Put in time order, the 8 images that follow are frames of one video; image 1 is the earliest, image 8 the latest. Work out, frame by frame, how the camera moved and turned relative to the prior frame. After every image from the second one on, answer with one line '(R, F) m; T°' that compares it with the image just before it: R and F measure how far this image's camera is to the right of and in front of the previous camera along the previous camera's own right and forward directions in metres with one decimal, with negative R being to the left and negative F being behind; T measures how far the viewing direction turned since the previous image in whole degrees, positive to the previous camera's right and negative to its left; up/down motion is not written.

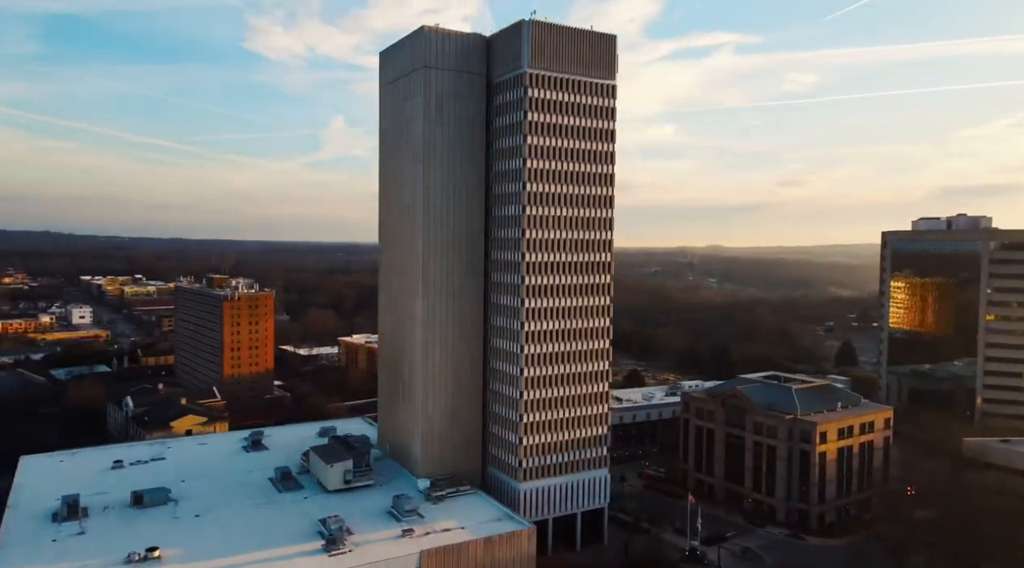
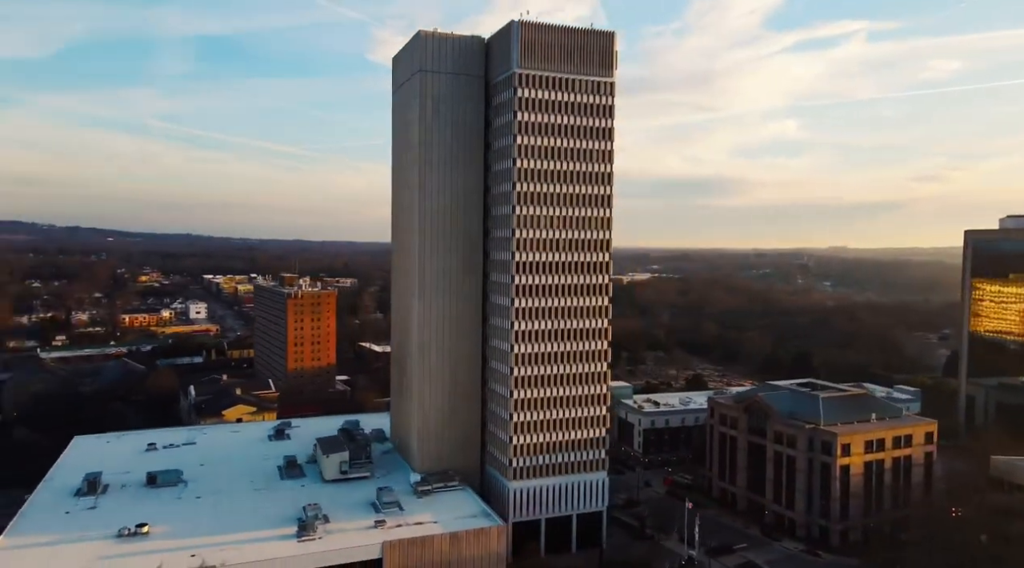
(+12.0, +0.1) m; -10°
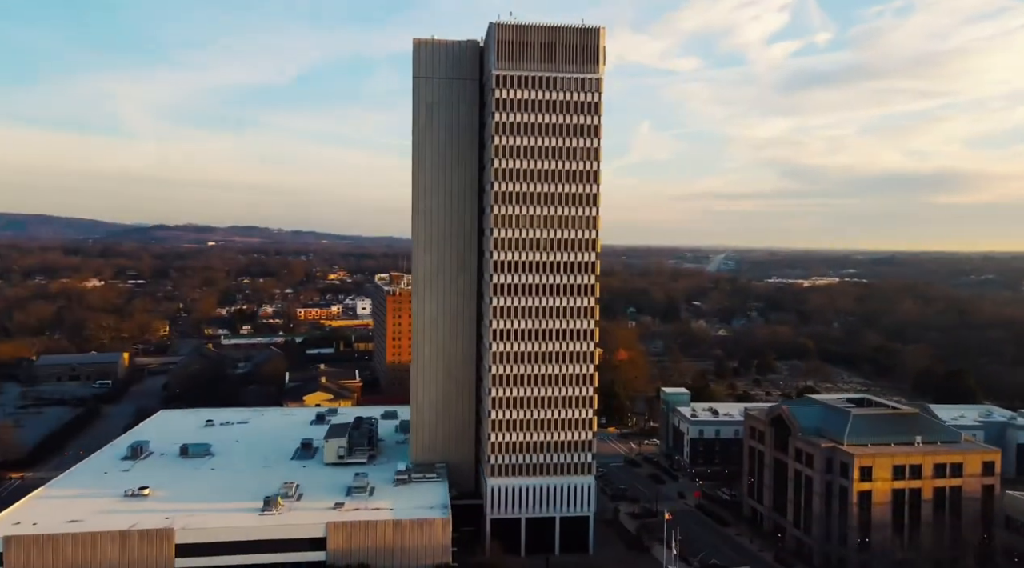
(+20.4, +2.2) m; -16°
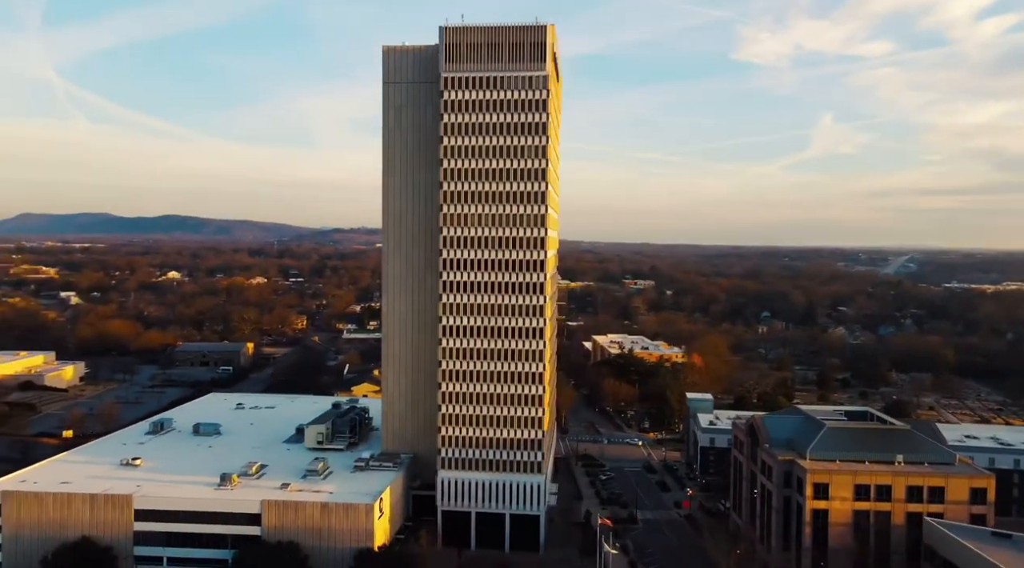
(+20.8, +2.0) m; -14°
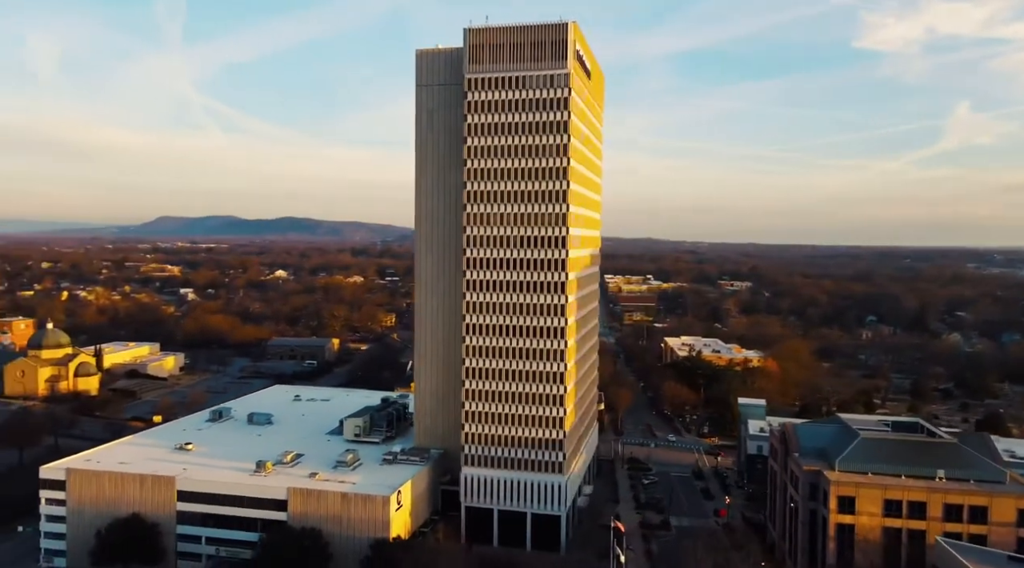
(+8.0, +0.4) m; -8°
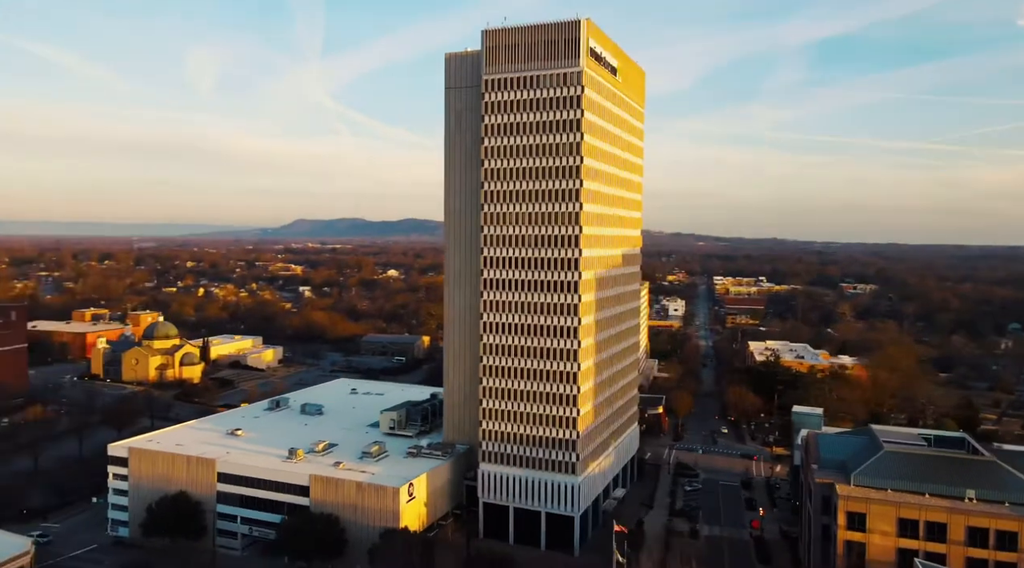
(+10.5, +0.5) m; -10°
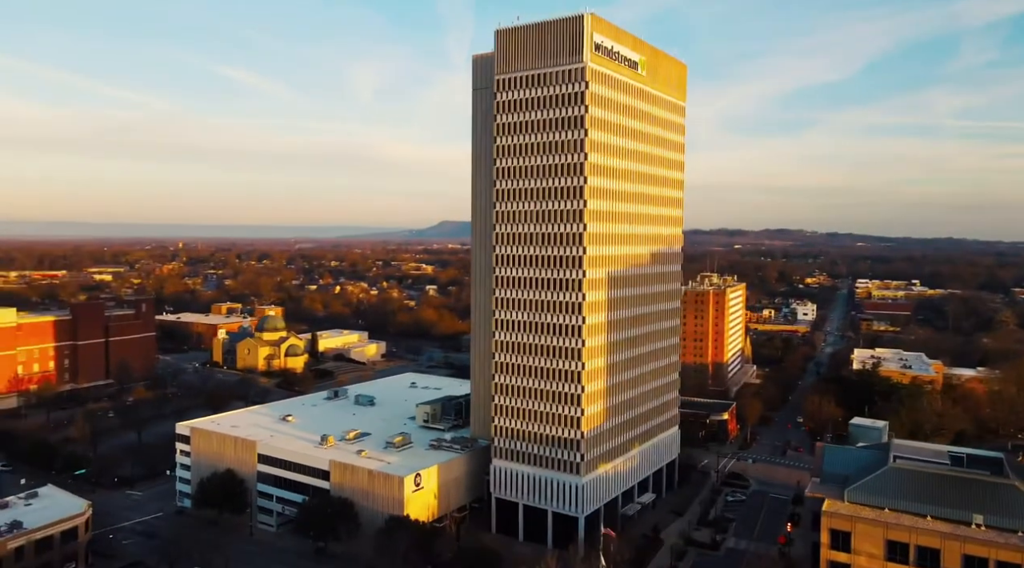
(+13.6, +0.8) m; -12°
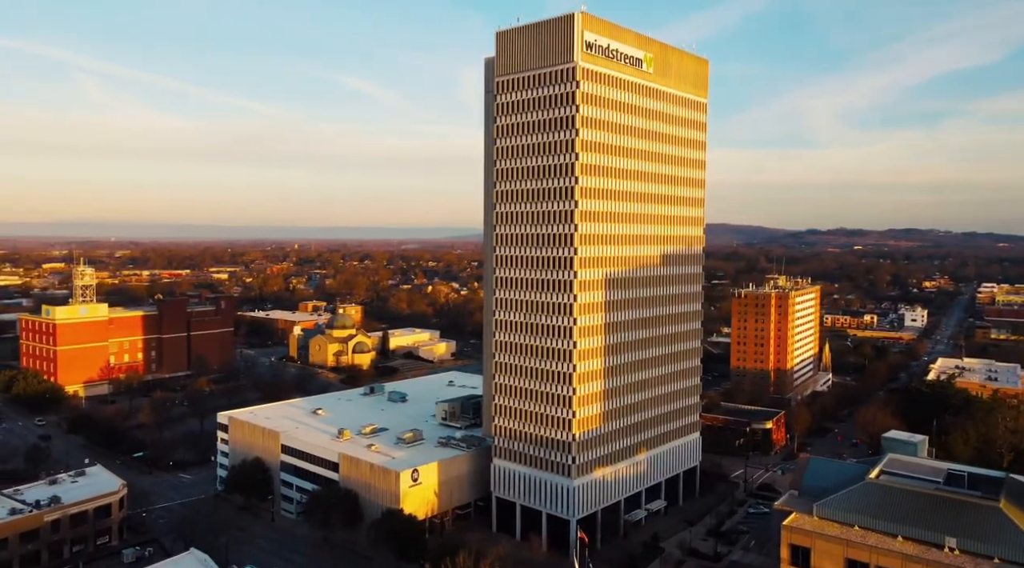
(+11.4, +0.8) m; -9°
